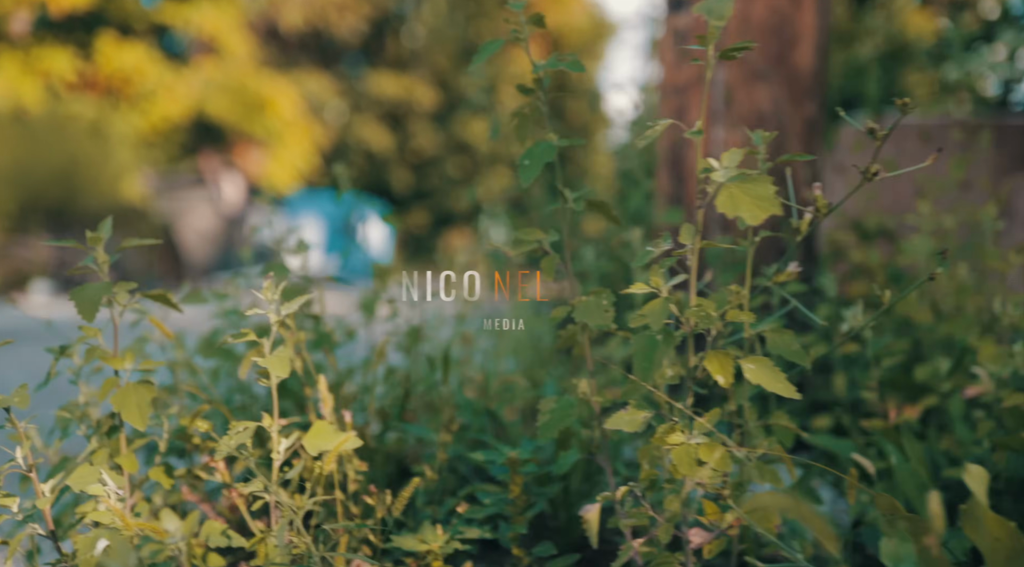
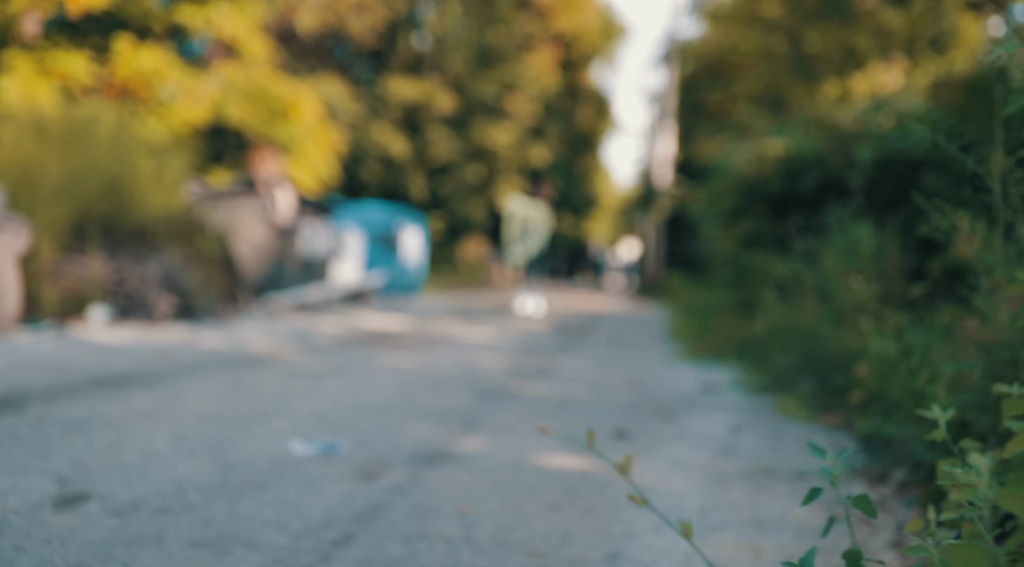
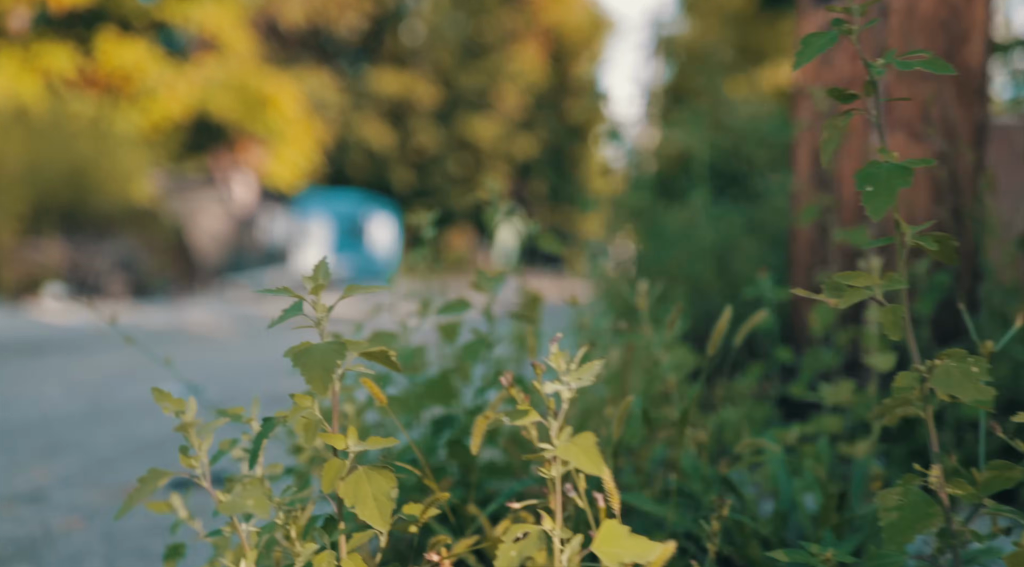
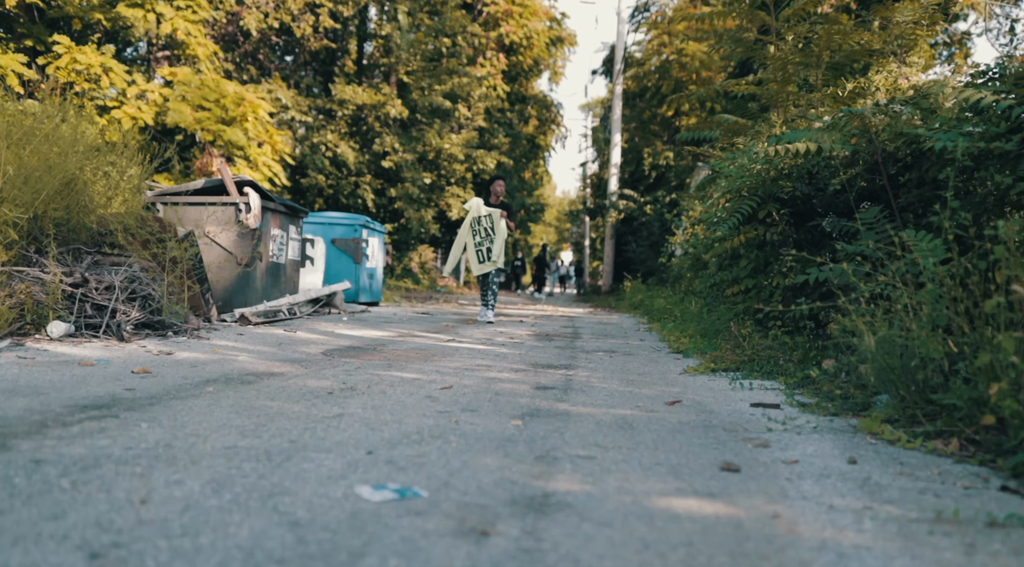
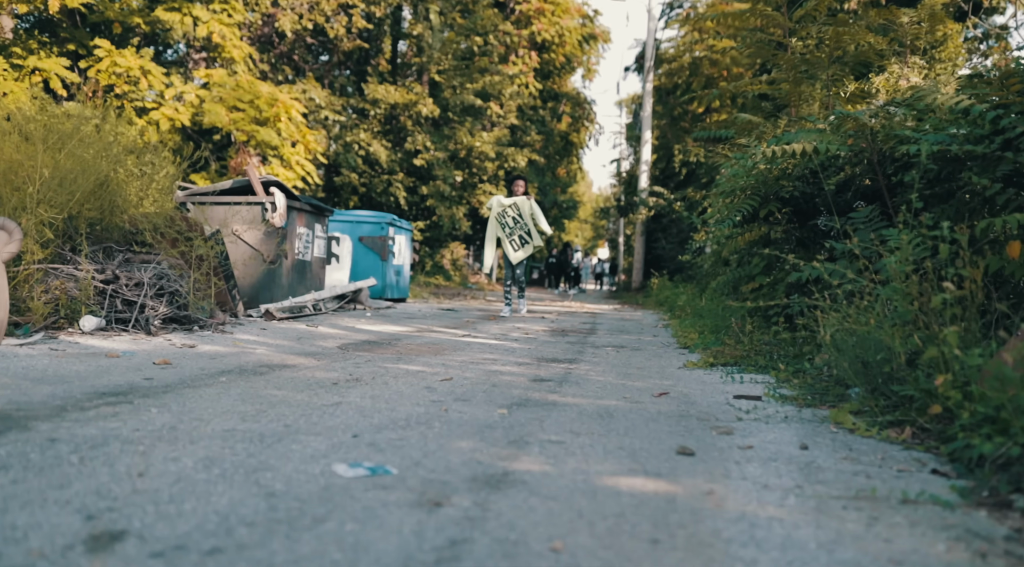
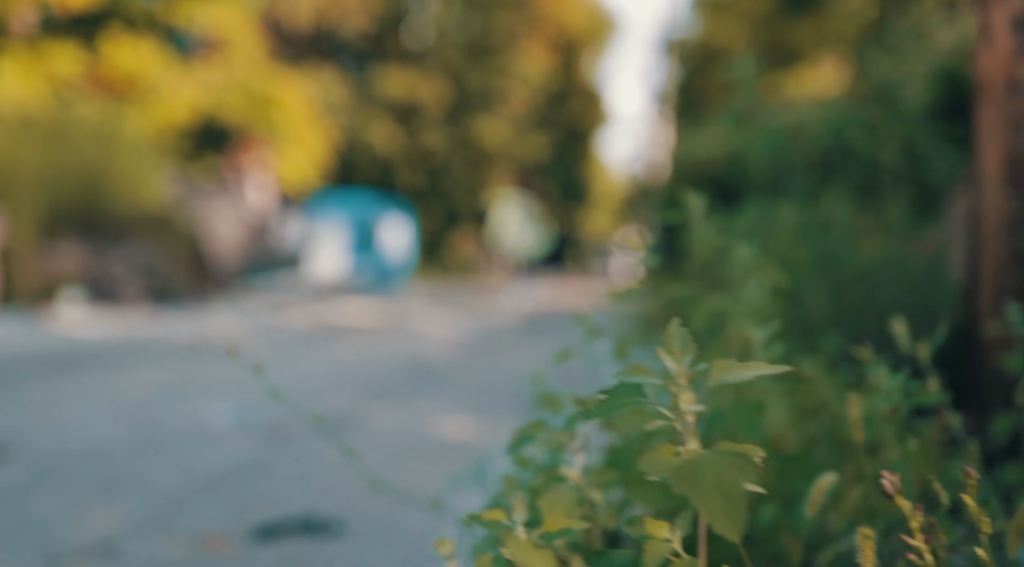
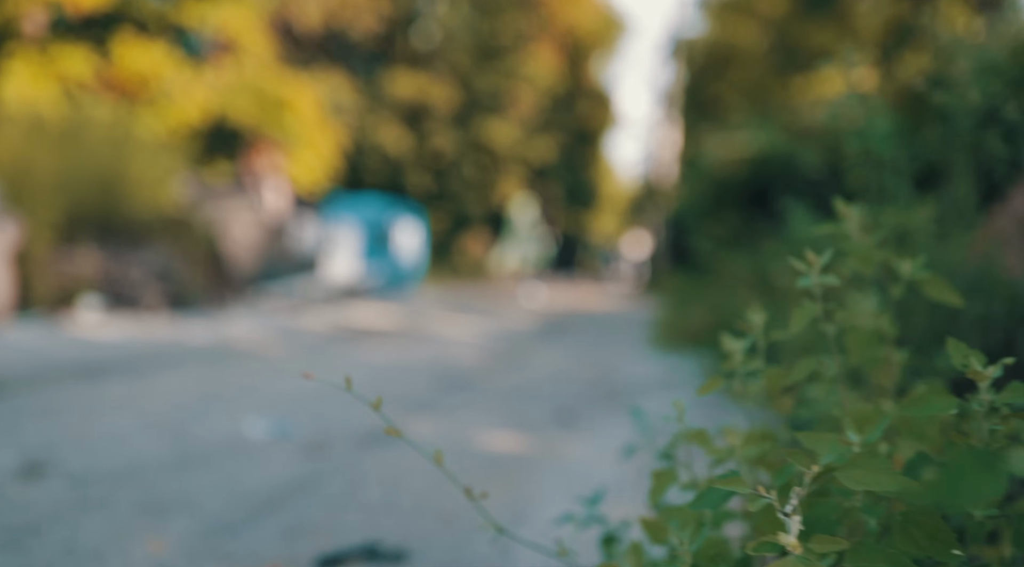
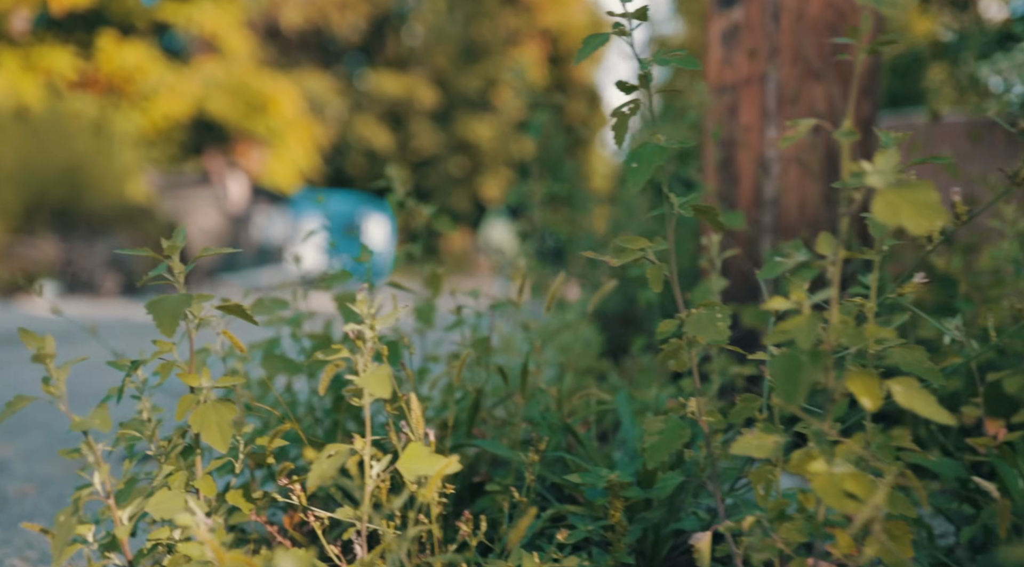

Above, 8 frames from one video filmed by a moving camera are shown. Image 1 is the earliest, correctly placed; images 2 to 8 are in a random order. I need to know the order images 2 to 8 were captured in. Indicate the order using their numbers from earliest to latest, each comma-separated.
8, 3, 6, 7, 2, 5, 4
